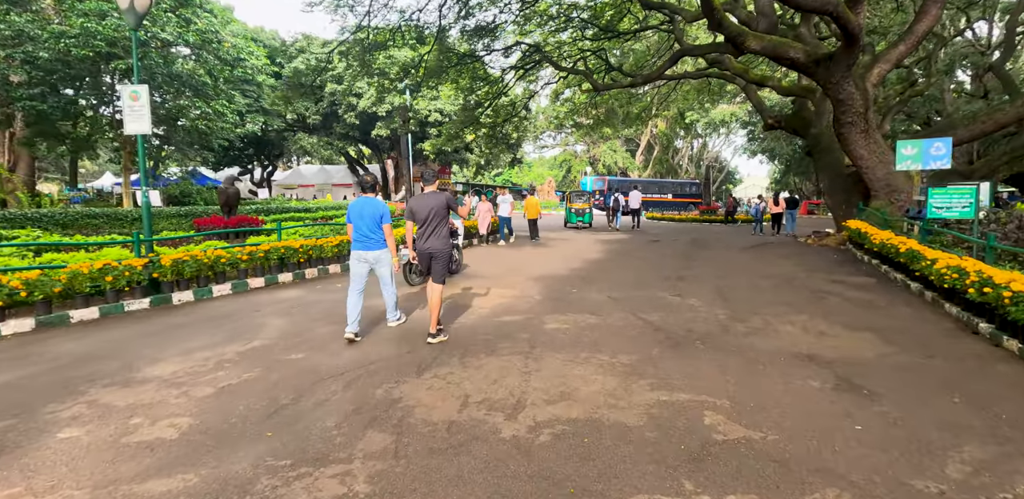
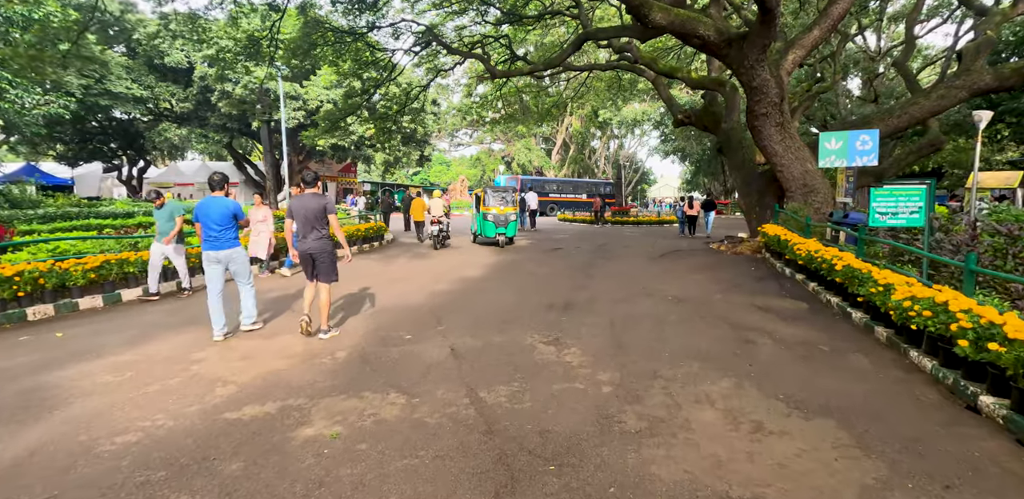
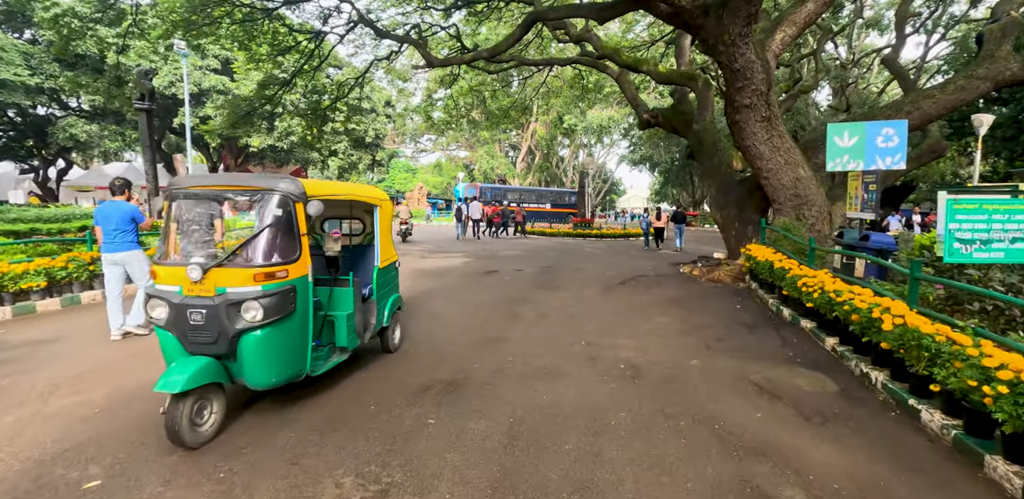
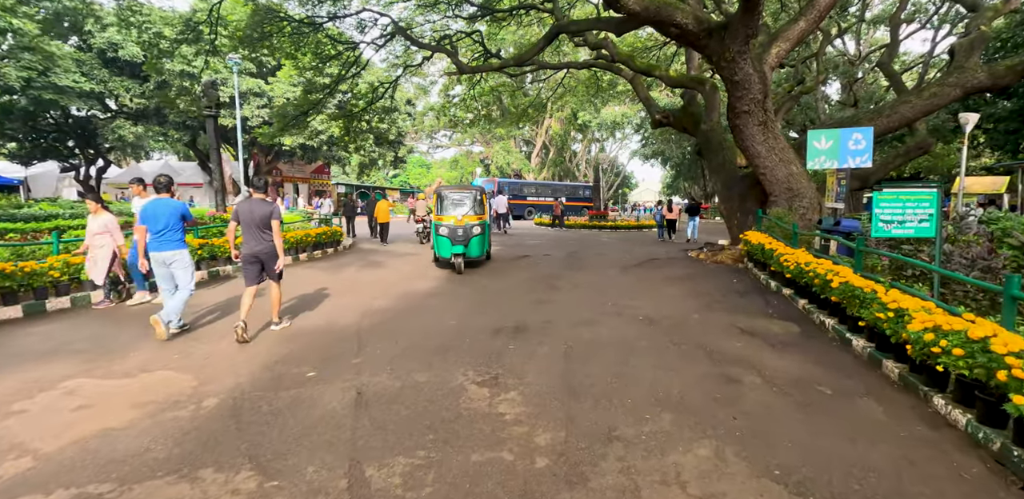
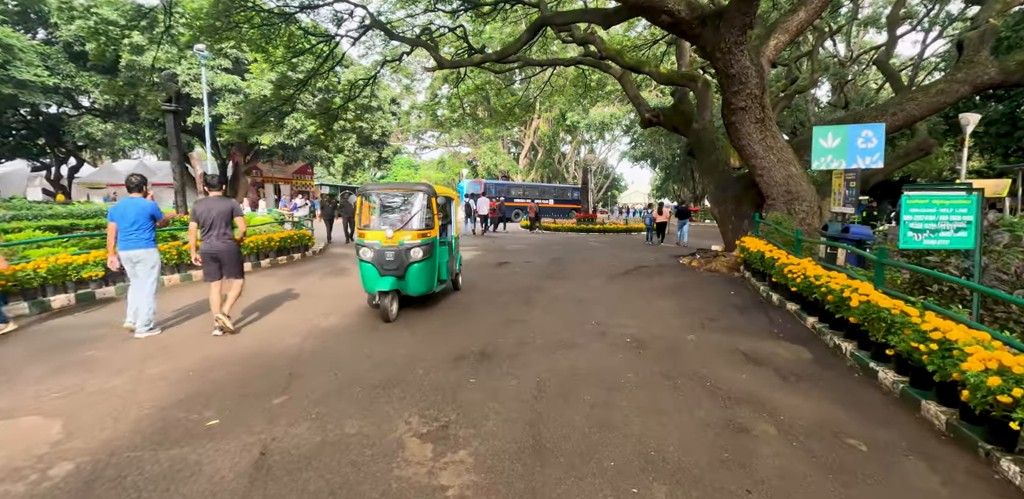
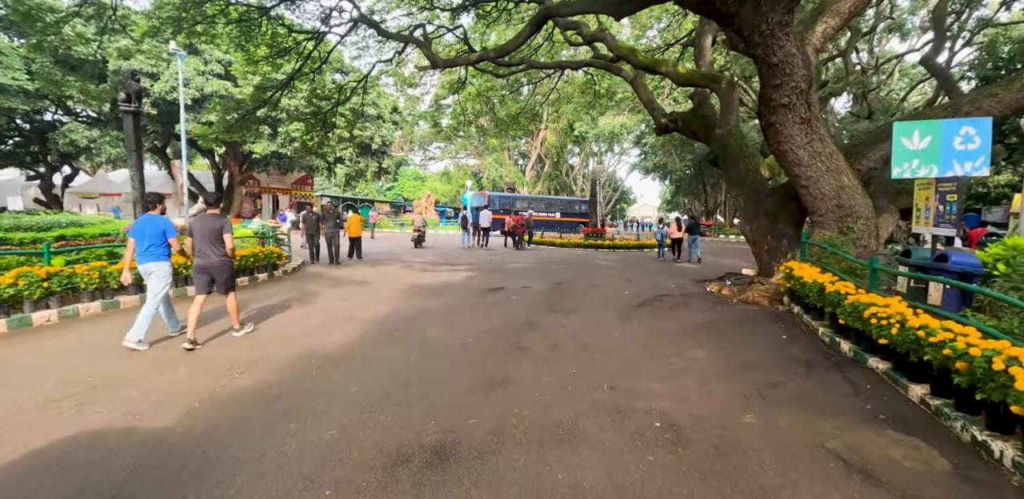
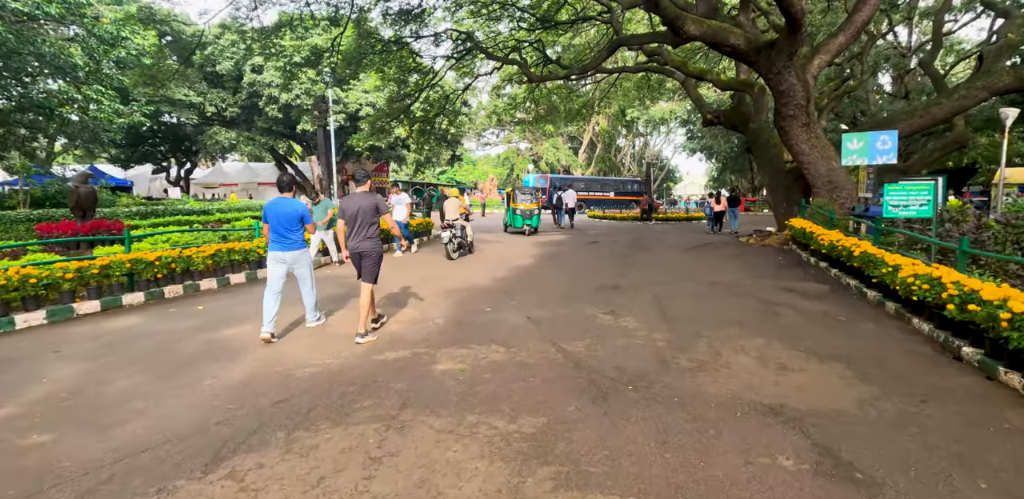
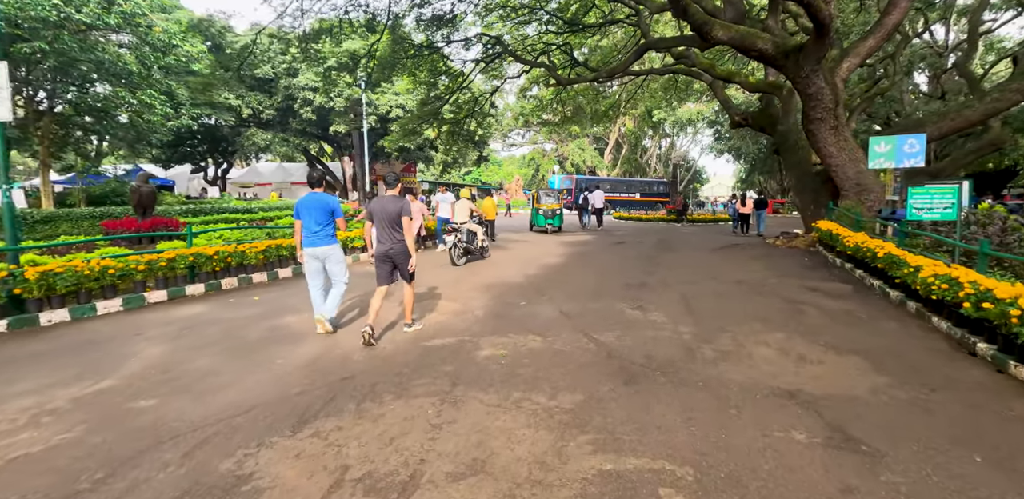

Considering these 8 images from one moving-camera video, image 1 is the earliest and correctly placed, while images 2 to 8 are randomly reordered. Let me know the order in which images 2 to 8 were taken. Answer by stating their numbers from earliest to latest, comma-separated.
8, 7, 2, 4, 5, 3, 6
